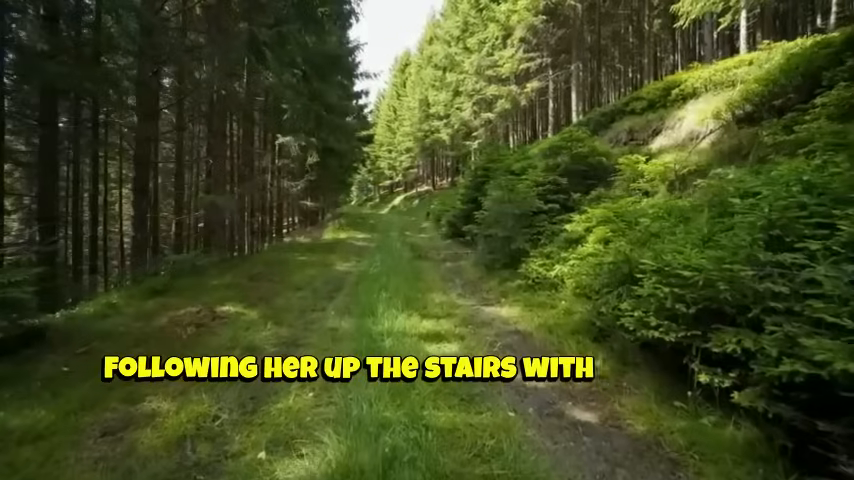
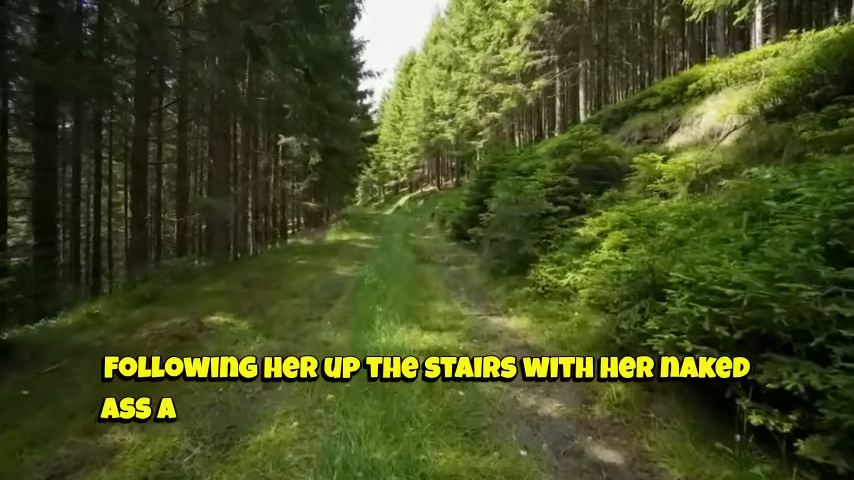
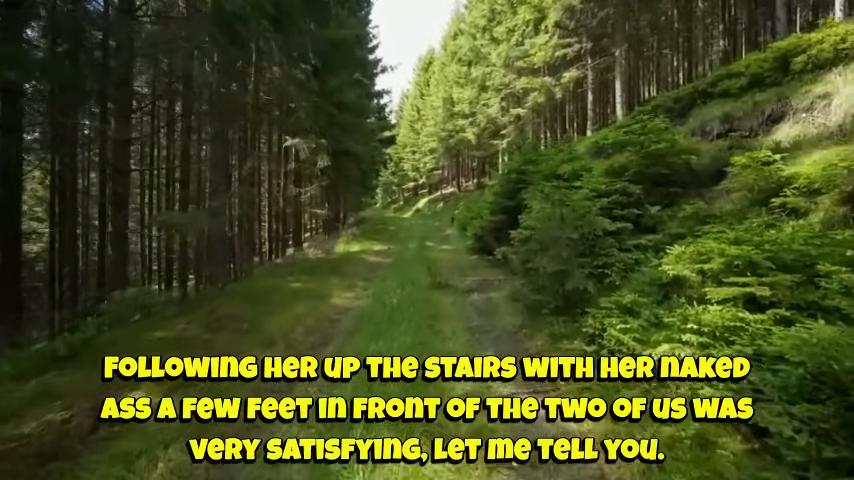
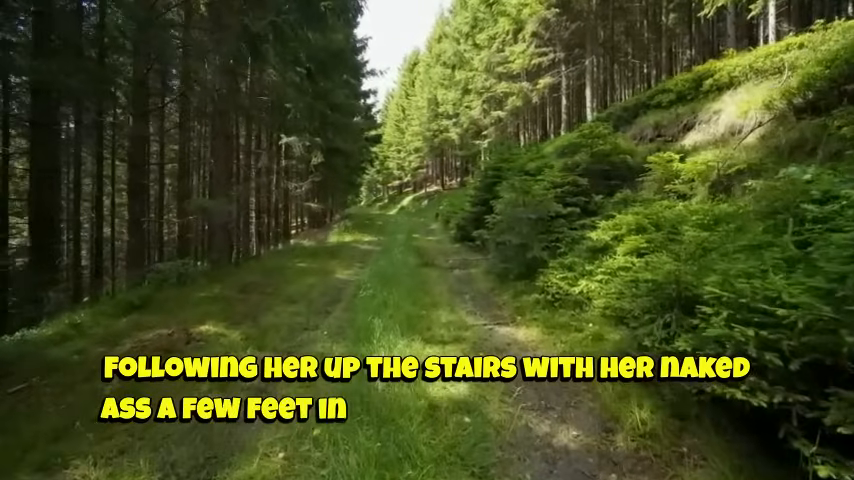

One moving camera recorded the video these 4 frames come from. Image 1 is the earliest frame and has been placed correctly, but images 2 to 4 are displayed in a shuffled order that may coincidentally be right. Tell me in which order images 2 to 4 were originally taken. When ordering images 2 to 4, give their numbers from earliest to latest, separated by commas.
2, 4, 3
